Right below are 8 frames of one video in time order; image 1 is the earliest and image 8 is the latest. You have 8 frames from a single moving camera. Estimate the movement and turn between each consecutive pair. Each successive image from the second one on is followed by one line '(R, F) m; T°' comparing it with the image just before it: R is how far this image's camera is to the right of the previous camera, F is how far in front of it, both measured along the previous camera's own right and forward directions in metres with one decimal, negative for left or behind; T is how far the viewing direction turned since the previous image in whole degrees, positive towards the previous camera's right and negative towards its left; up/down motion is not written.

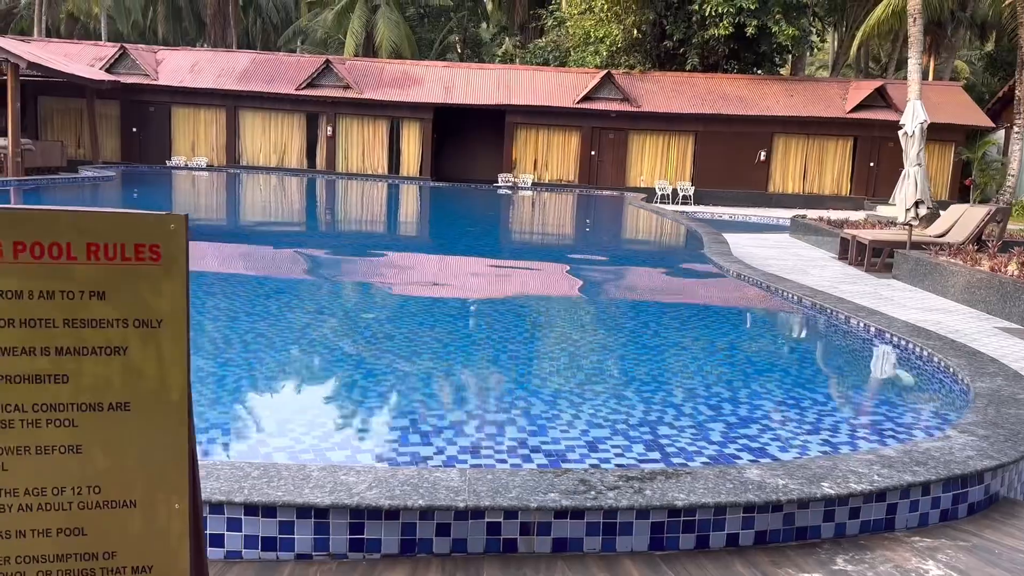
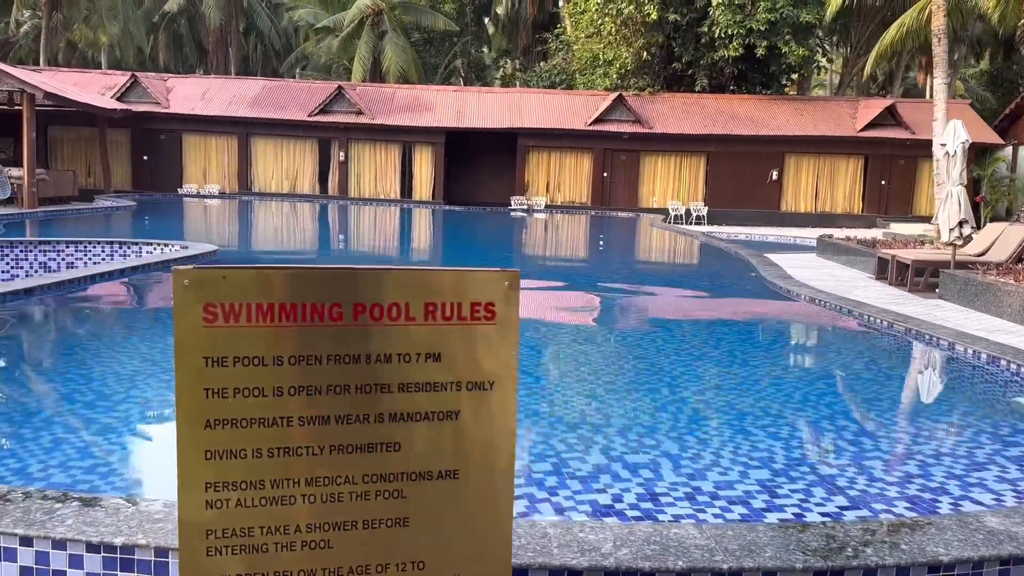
(-0.7, +0.1) m; +1°
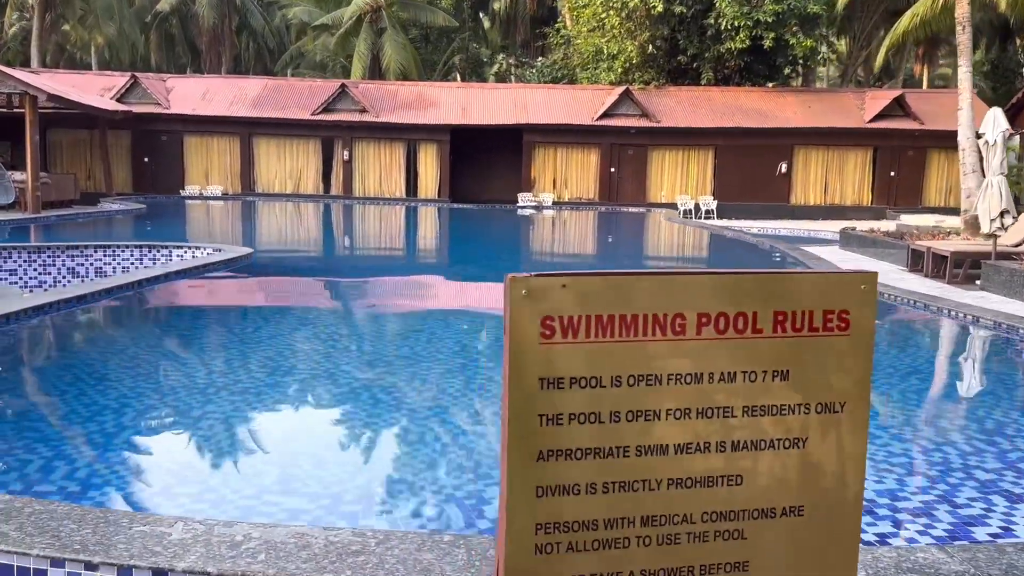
(-0.6, +0.2) m; +1°
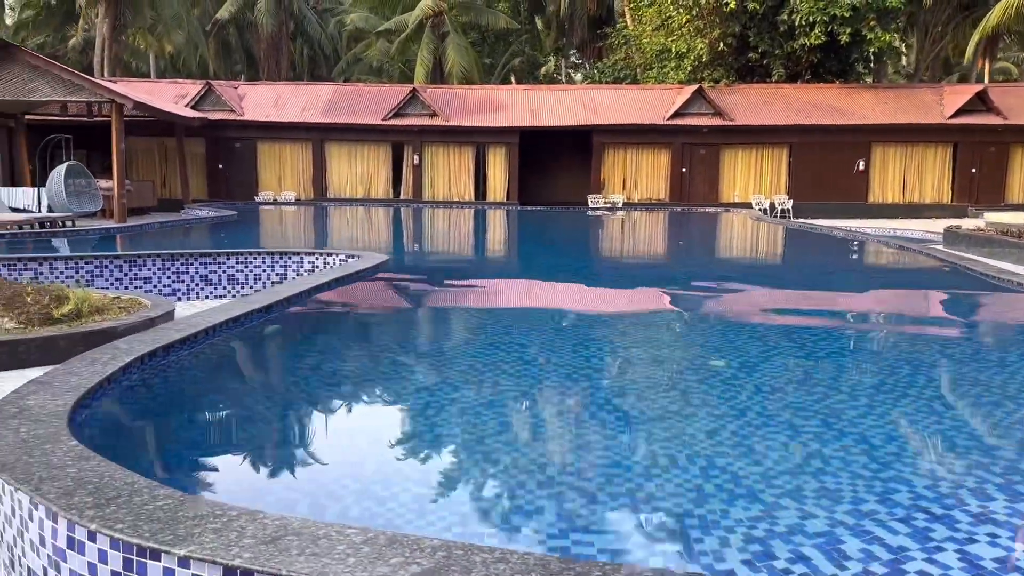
(-1.1, +0.3) m; -2°
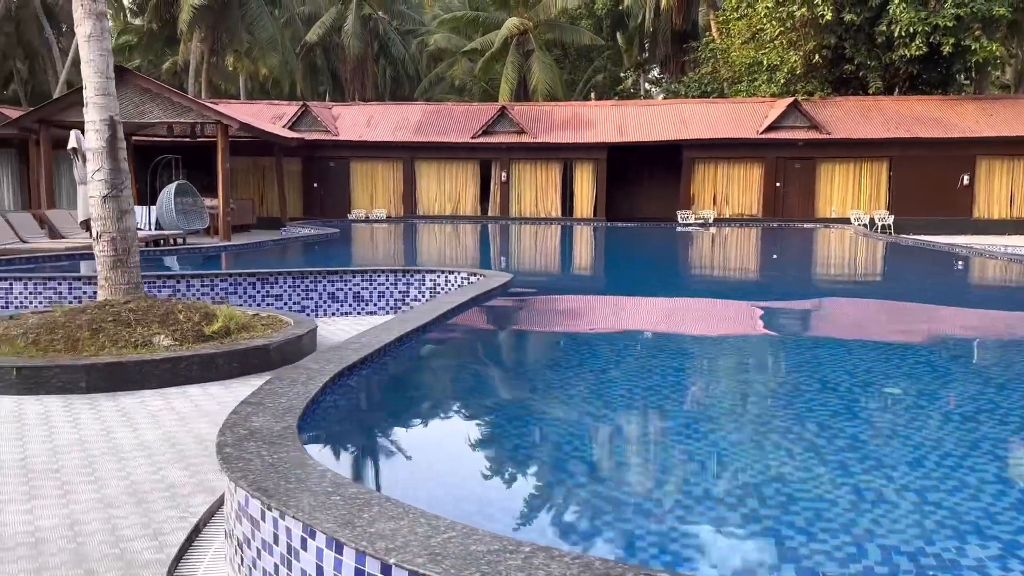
(-0.6, +0.1) m; -4°
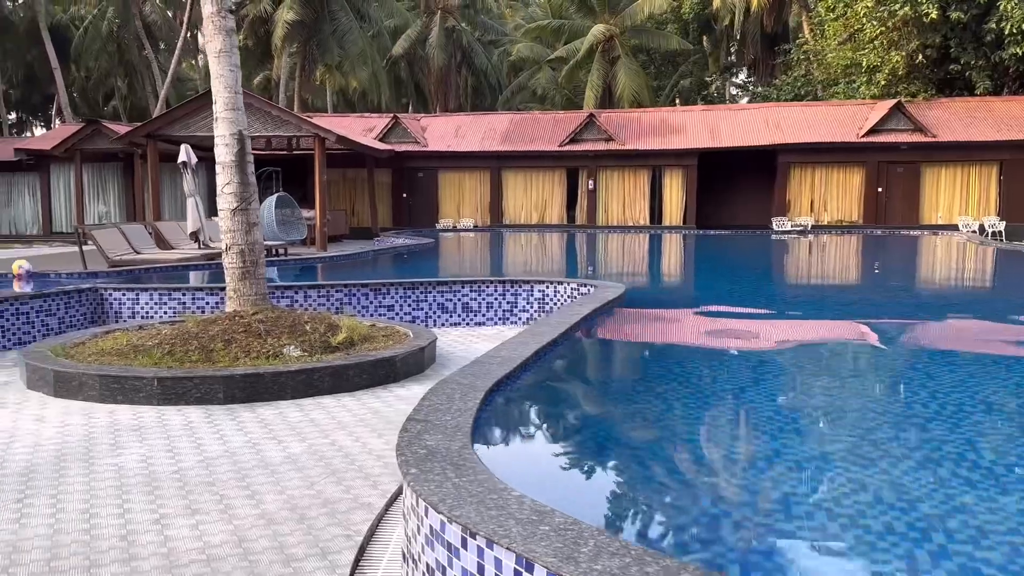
(-0.4, +0.1) m; -5°
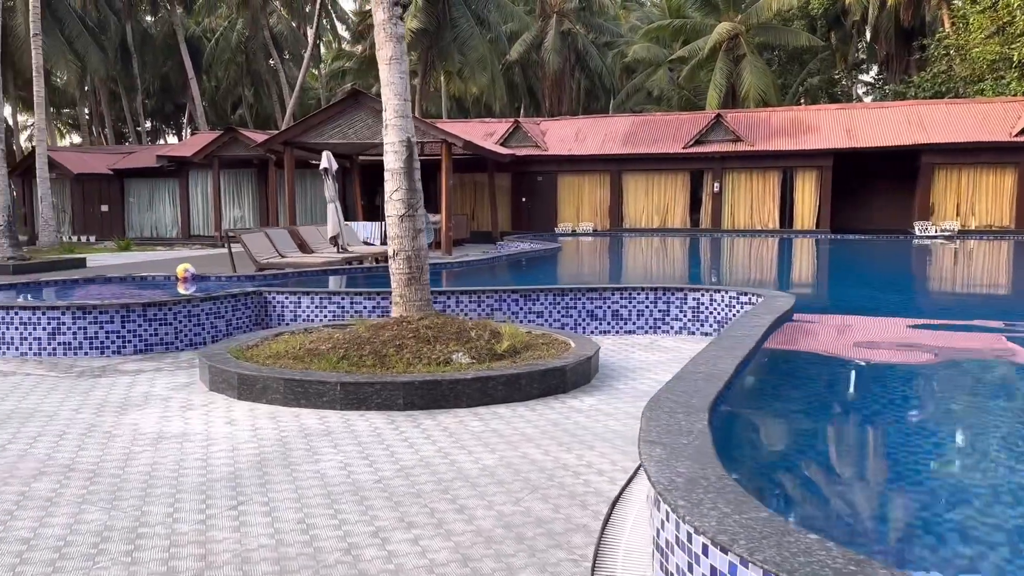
(-0.6, +0.2) m; -7°
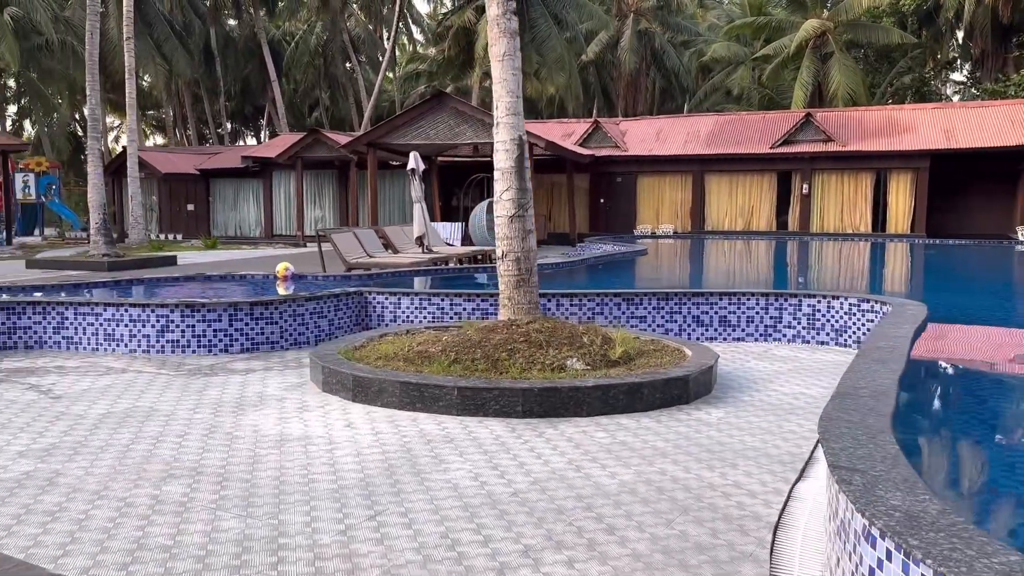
(-0.4, +0.2) m; -4°
